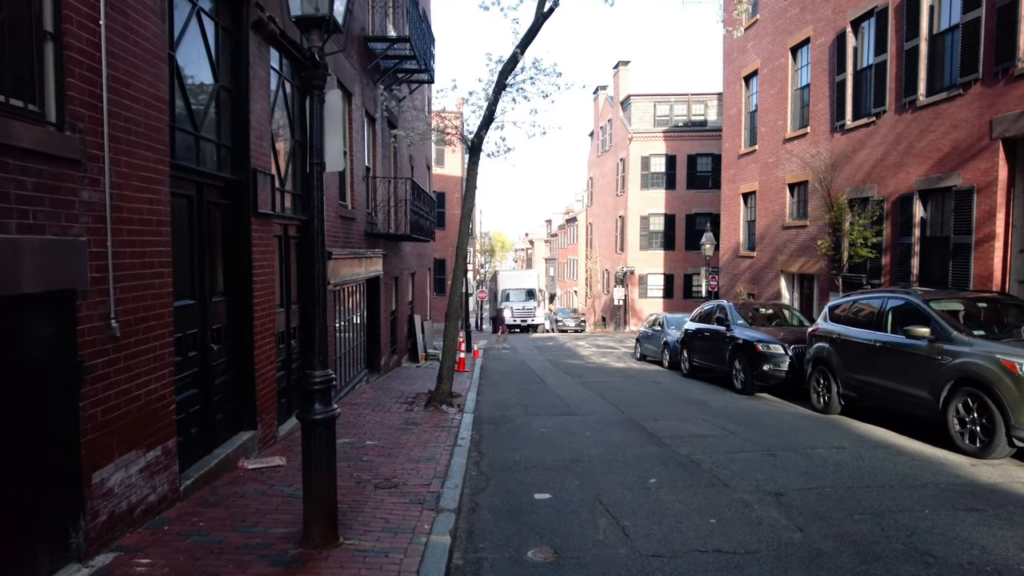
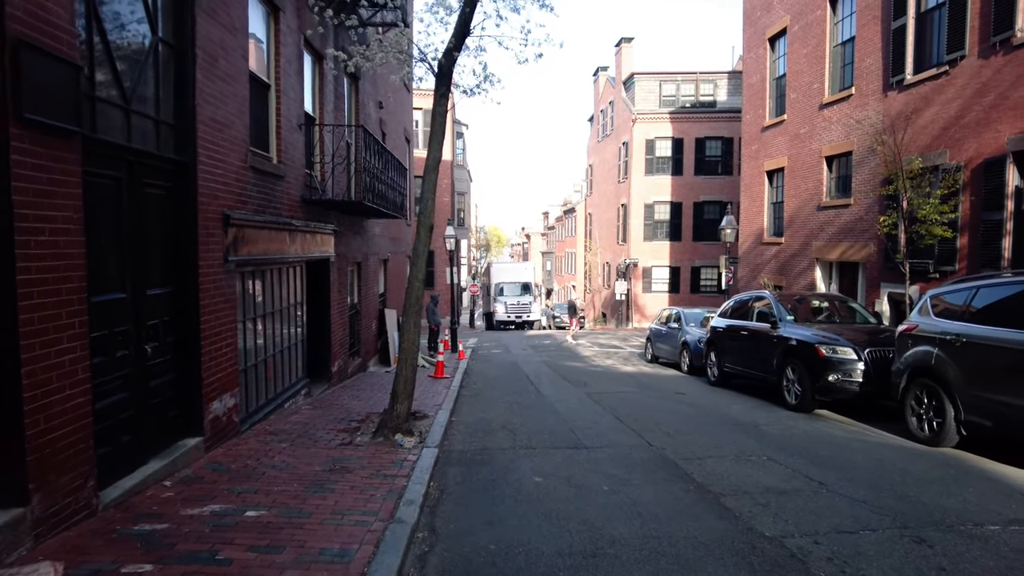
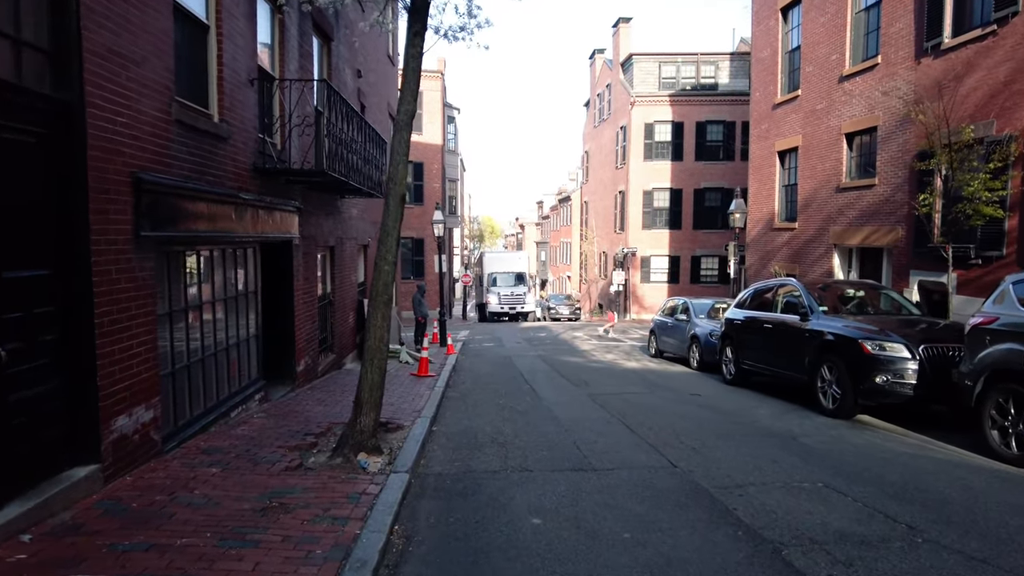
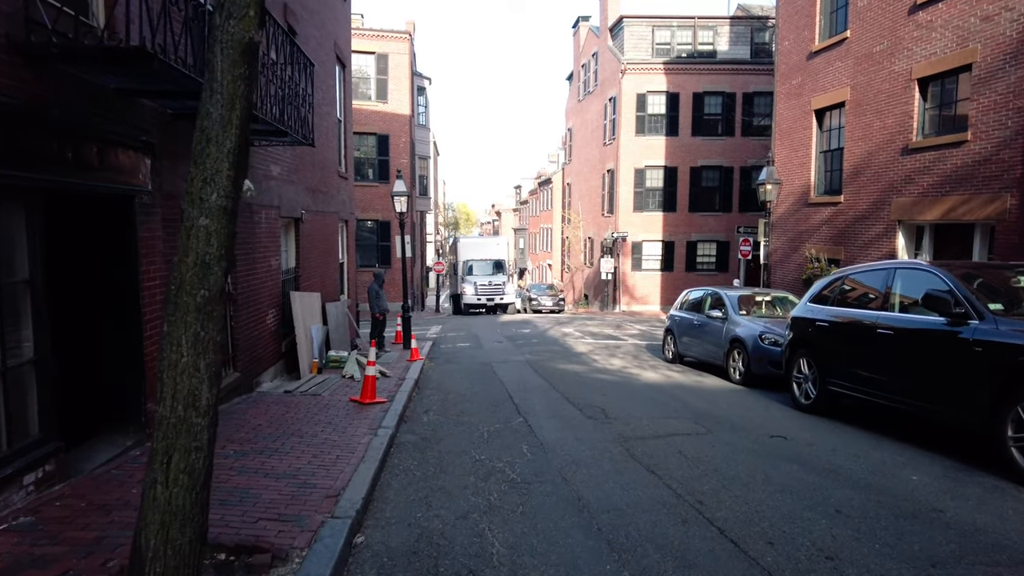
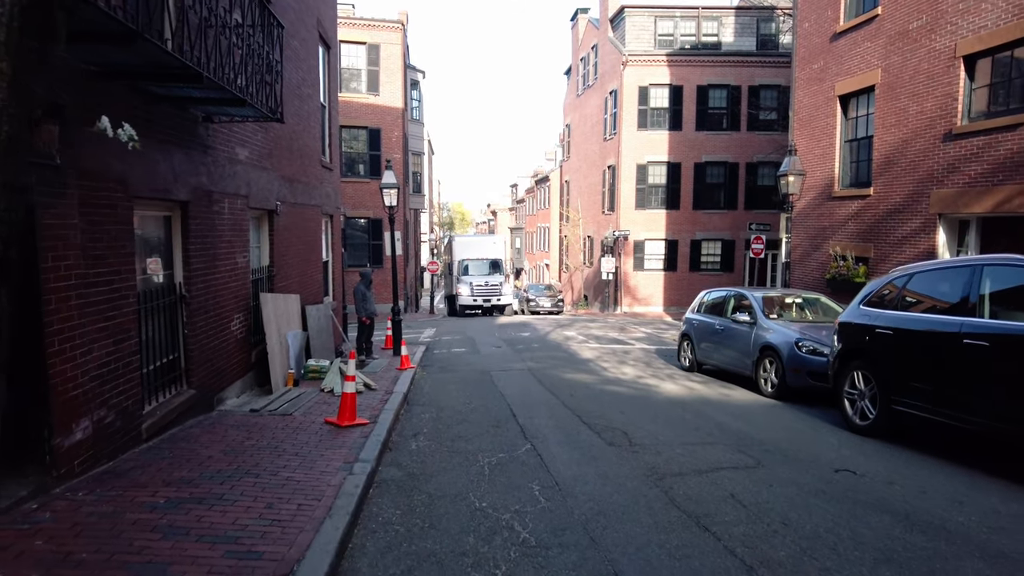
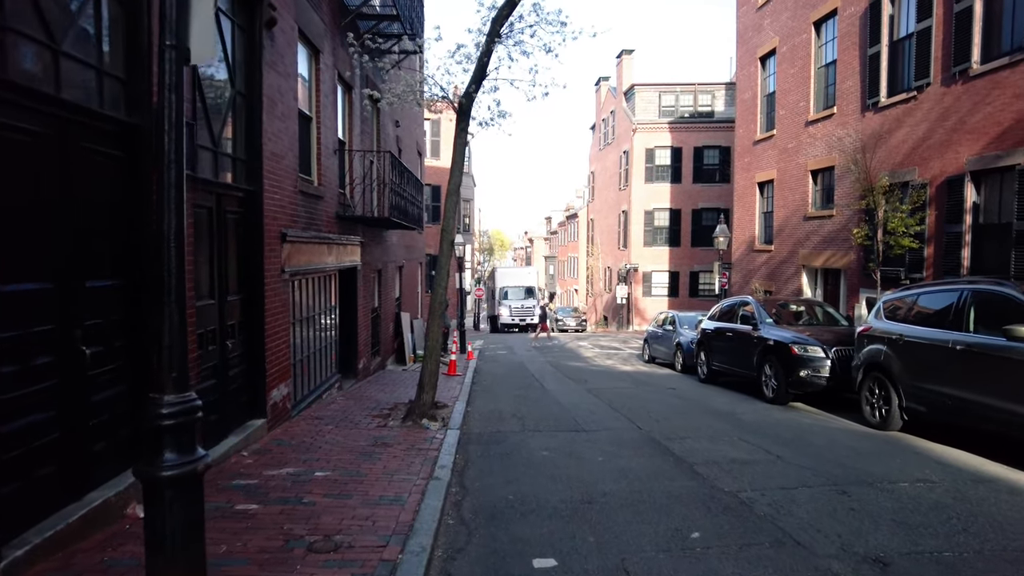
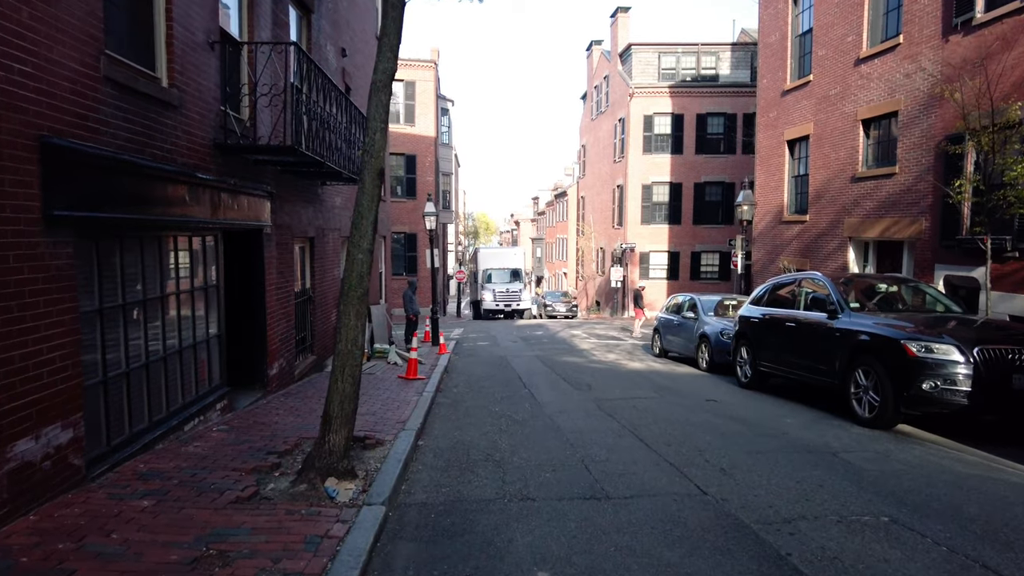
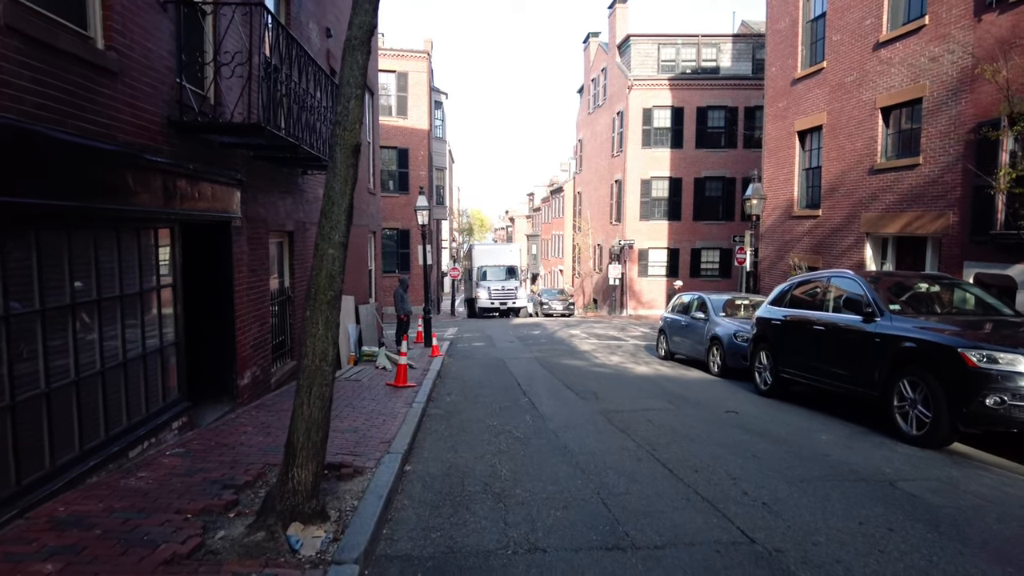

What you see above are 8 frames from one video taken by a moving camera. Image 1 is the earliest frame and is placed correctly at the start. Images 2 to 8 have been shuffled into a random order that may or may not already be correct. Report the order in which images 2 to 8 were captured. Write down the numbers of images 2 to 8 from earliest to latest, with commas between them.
6, 2, 3, 7, 8, 4, 5
